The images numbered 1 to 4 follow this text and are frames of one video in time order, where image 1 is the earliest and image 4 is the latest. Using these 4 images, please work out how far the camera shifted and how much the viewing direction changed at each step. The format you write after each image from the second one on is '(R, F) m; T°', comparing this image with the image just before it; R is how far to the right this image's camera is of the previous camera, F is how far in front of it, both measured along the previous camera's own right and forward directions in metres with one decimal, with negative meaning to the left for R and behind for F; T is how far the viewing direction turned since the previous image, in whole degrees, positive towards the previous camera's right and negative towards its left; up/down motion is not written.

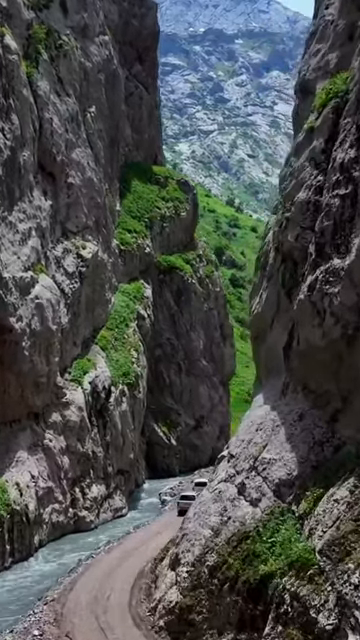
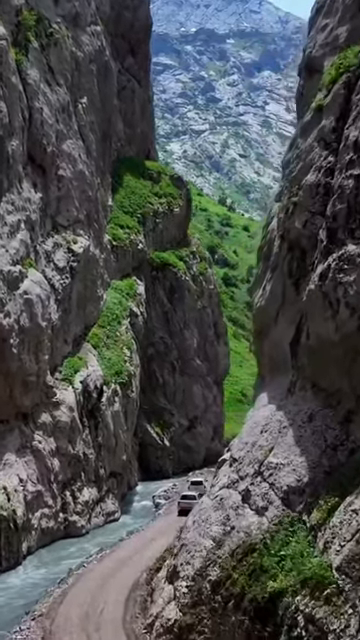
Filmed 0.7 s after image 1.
(-0.2, +1.7) m; +1°
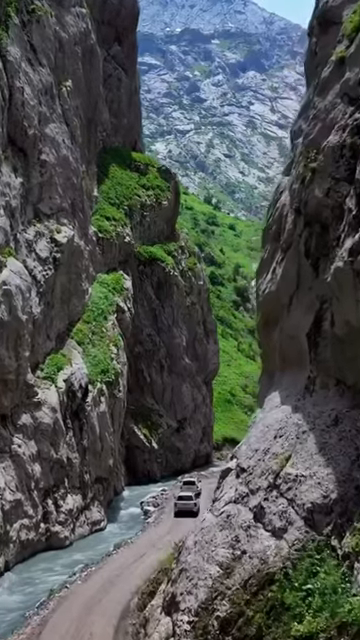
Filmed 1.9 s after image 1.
(-0.3, +3.1) m; +1°
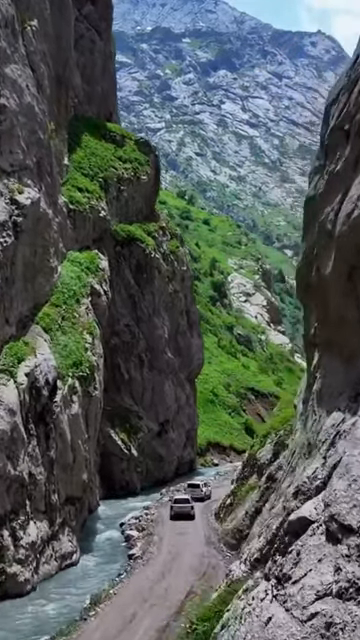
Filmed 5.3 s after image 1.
(-0.9, +8.7) m; +2°
